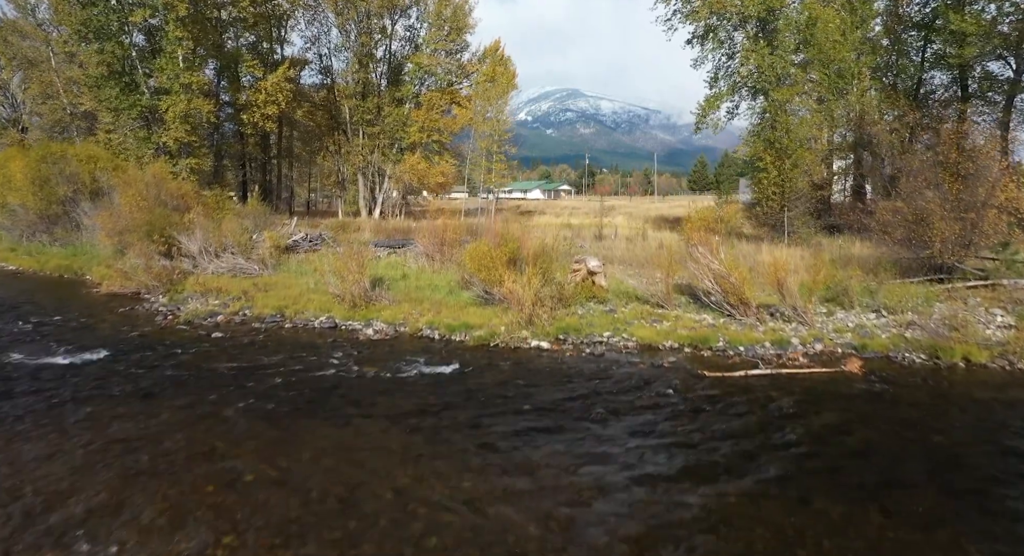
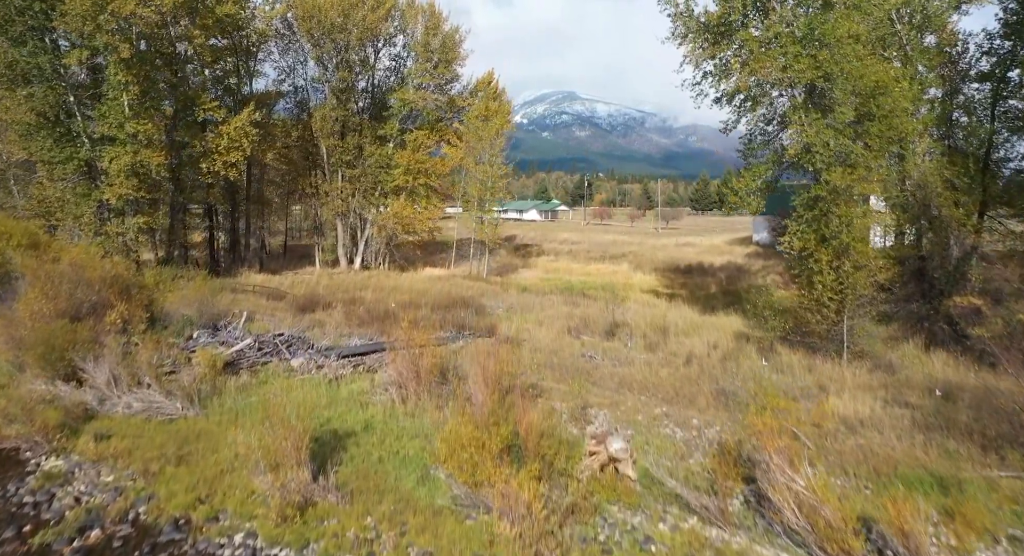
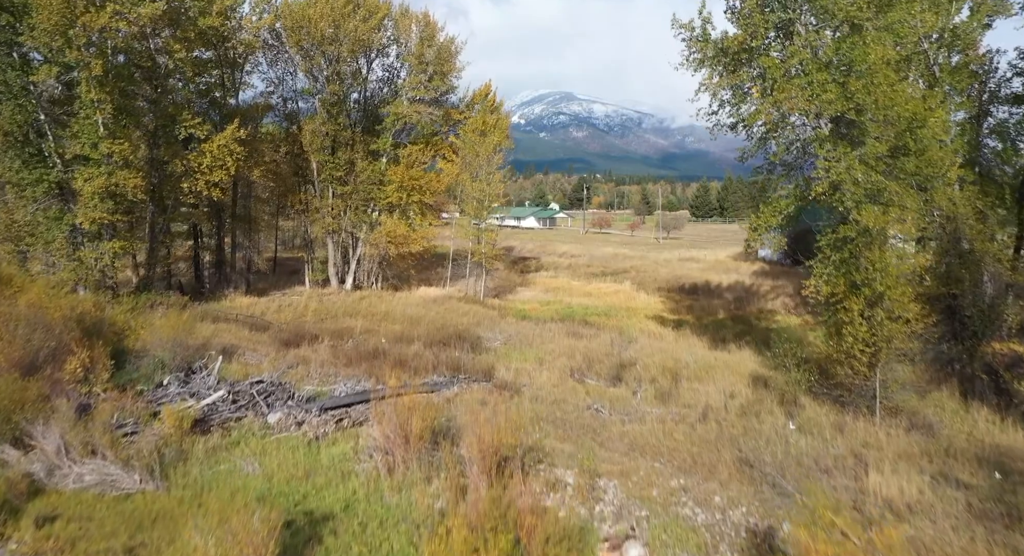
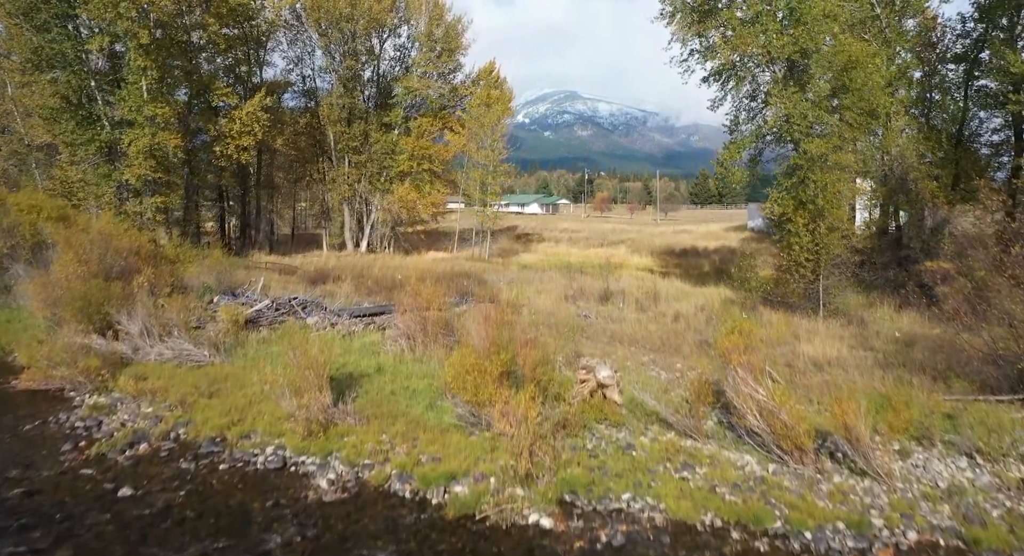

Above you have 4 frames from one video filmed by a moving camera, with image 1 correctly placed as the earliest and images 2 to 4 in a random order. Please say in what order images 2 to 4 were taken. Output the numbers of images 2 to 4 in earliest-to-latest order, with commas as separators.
4, 2, 3
